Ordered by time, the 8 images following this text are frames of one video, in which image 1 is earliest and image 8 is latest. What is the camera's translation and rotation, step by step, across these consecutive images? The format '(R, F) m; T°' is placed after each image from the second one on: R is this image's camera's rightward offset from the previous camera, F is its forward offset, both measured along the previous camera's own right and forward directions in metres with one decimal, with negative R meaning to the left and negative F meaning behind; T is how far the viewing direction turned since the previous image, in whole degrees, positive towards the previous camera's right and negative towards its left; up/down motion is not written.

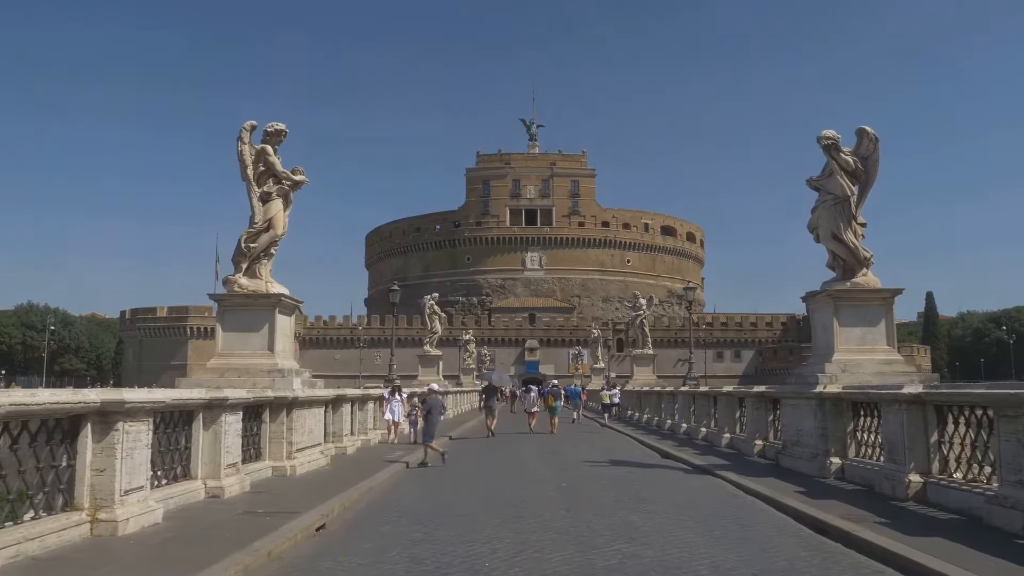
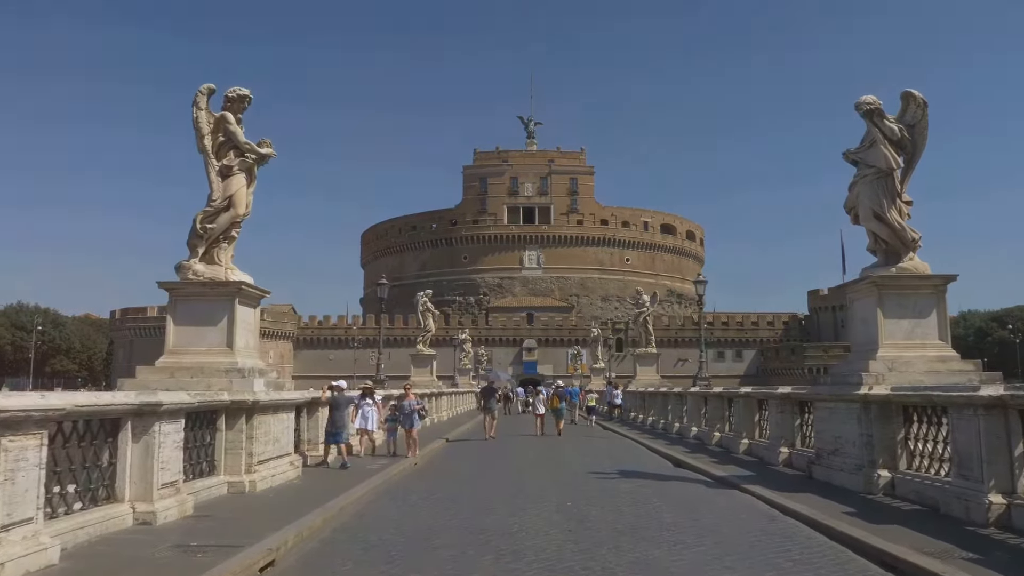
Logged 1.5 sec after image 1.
(0.0, +1.5) m; 0°
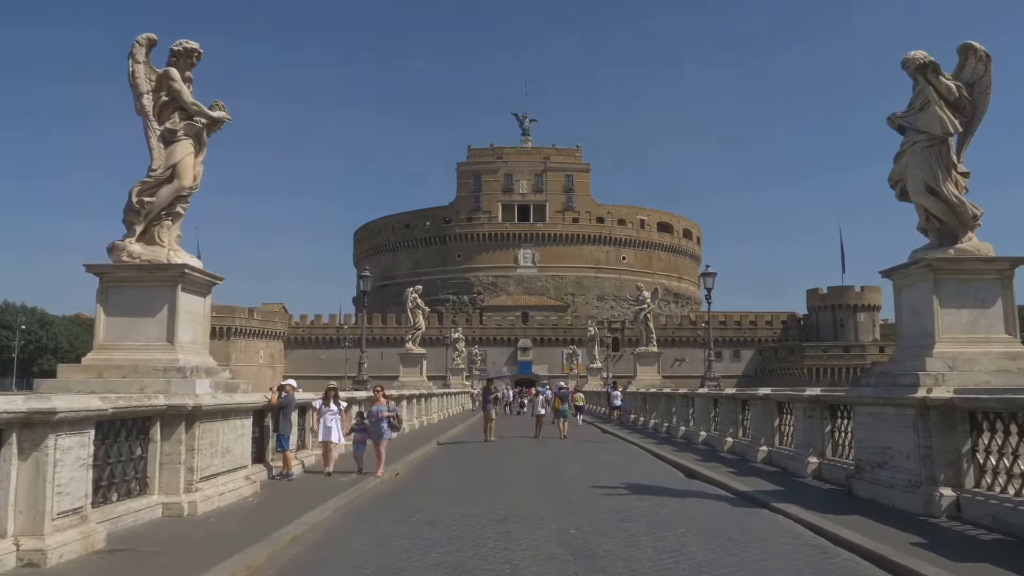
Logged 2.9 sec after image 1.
(0.0, +1.5) m; 0°
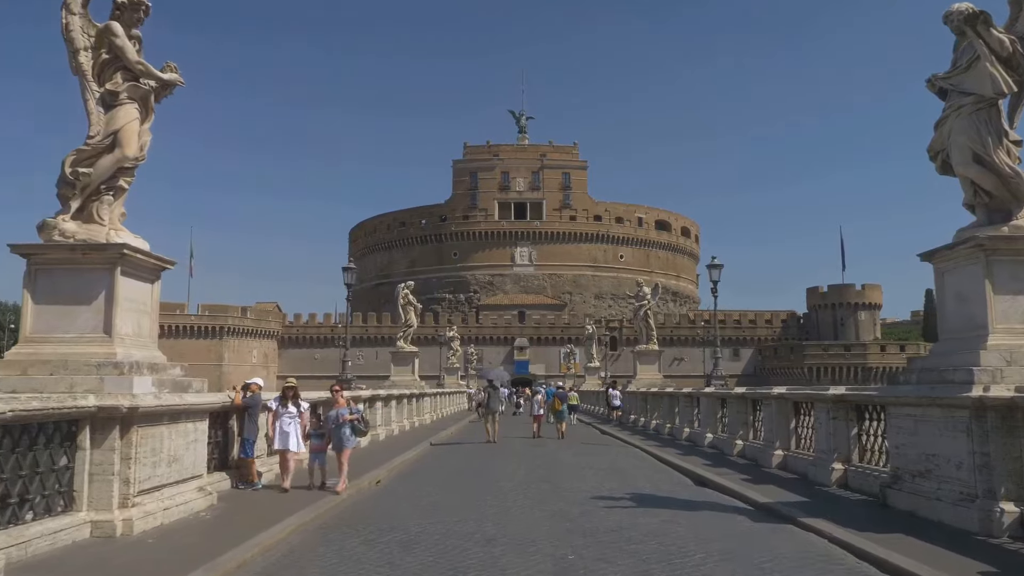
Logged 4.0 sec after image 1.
(+0.1, +1.1) m; 0°
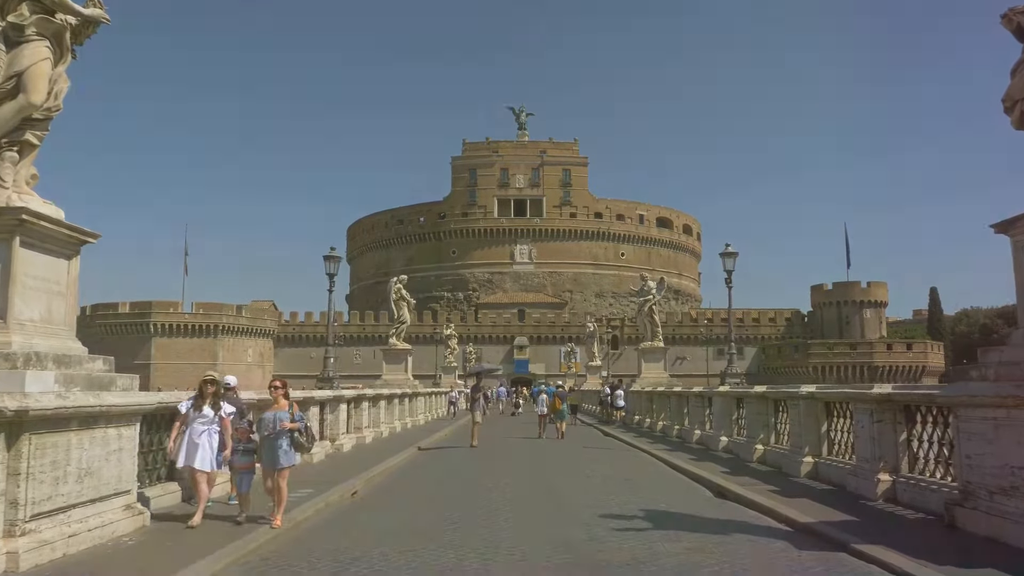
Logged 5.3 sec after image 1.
(+0.1, +1.4) m; 0°
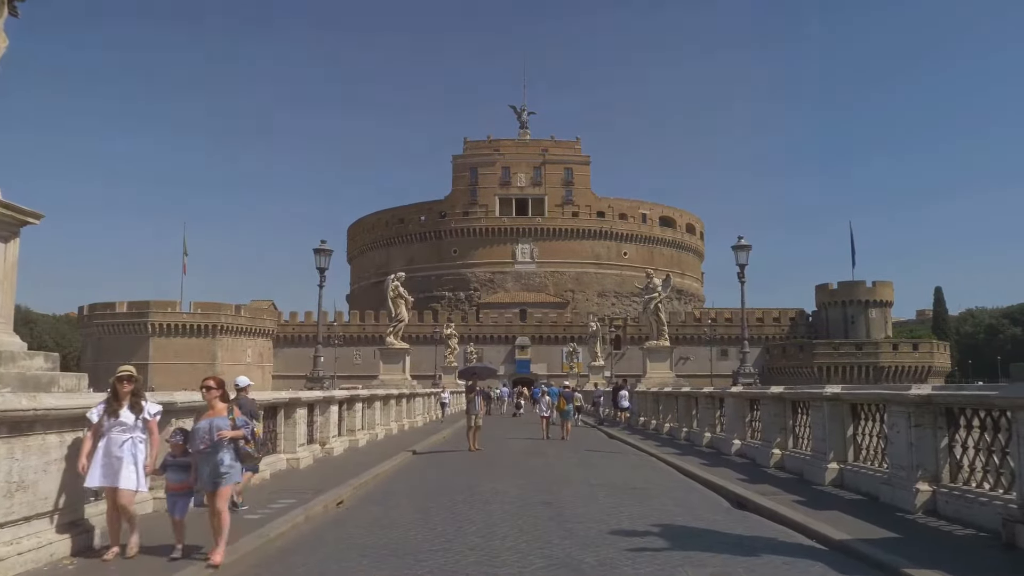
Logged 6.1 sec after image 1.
(0.0, +0.8) m; 0°
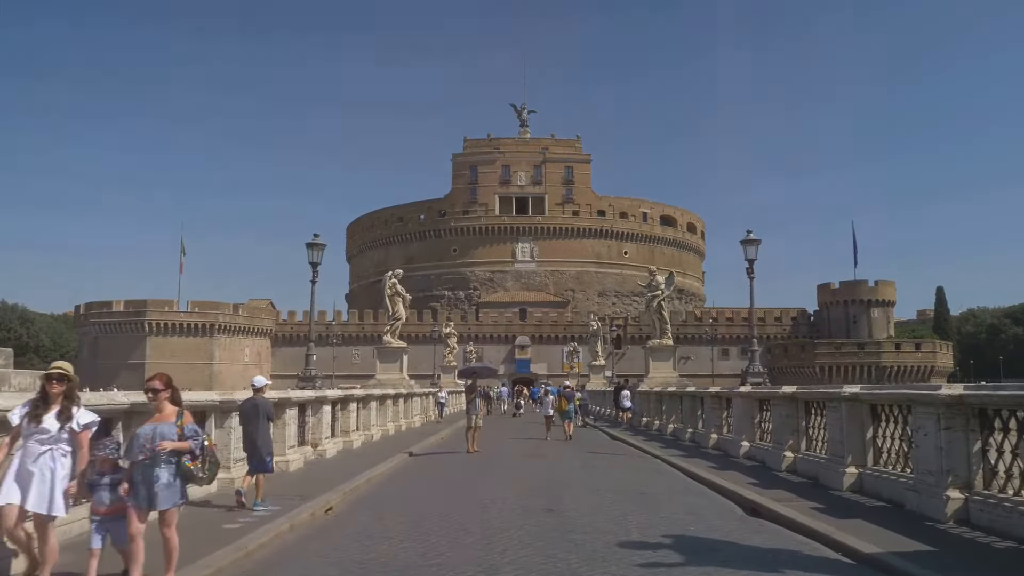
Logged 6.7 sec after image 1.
(0.0, +0.6) m; 0°
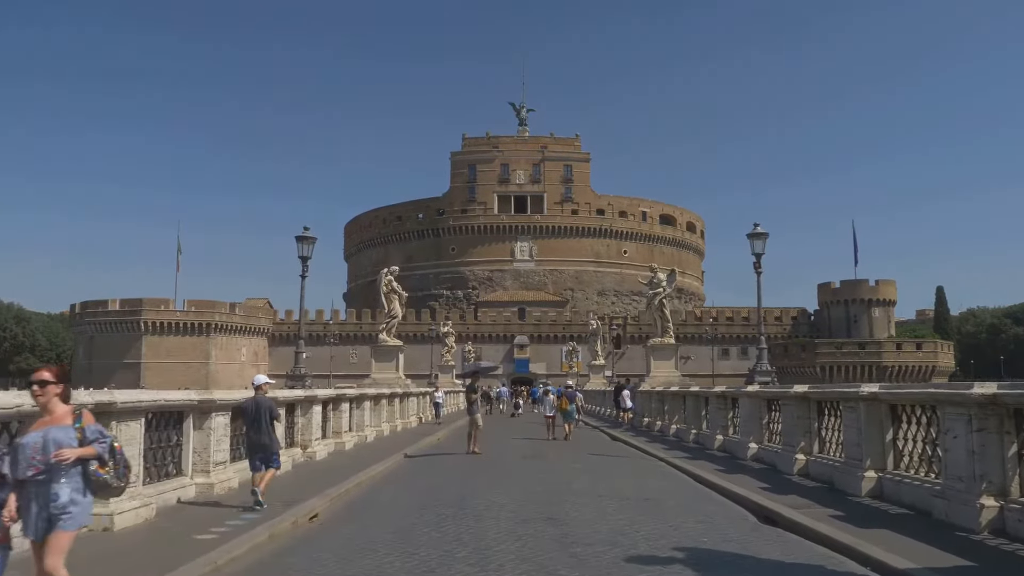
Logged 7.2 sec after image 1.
(0.0, +0.6) m; 0°
